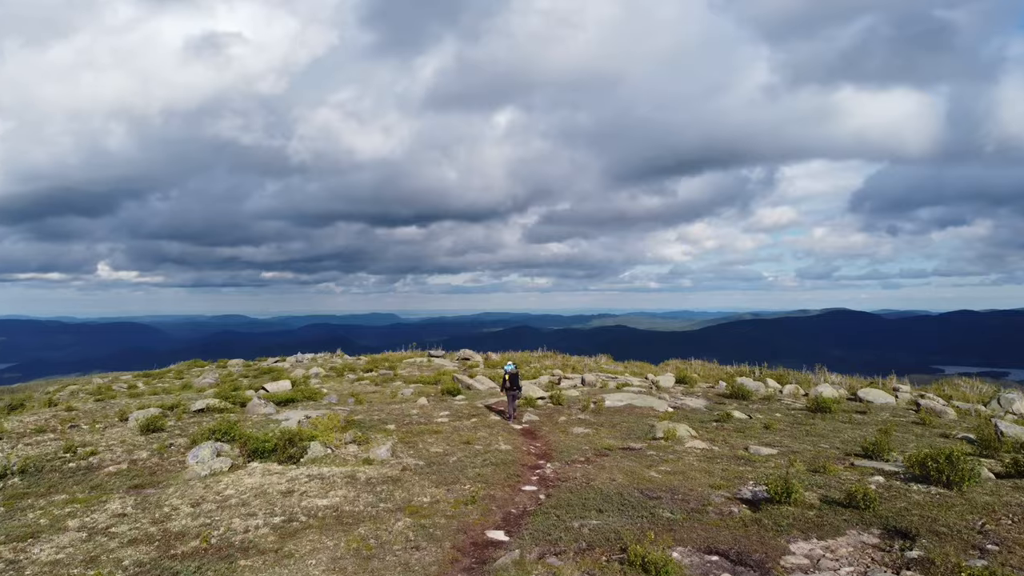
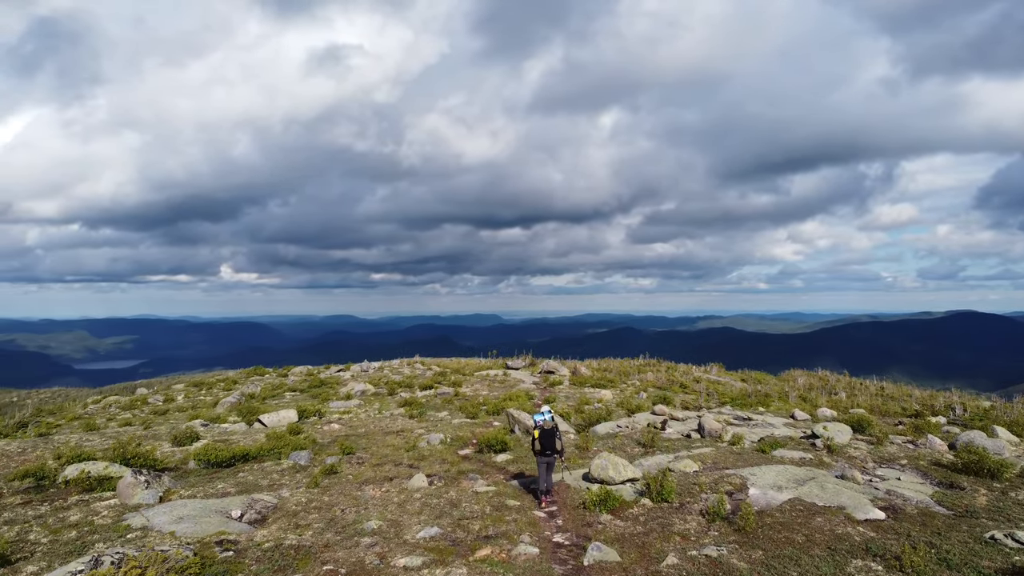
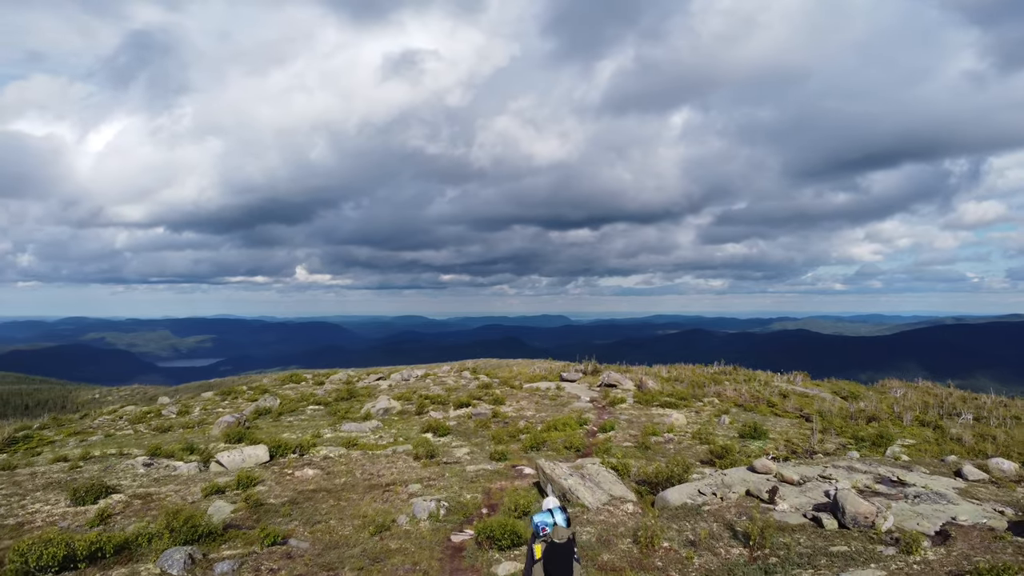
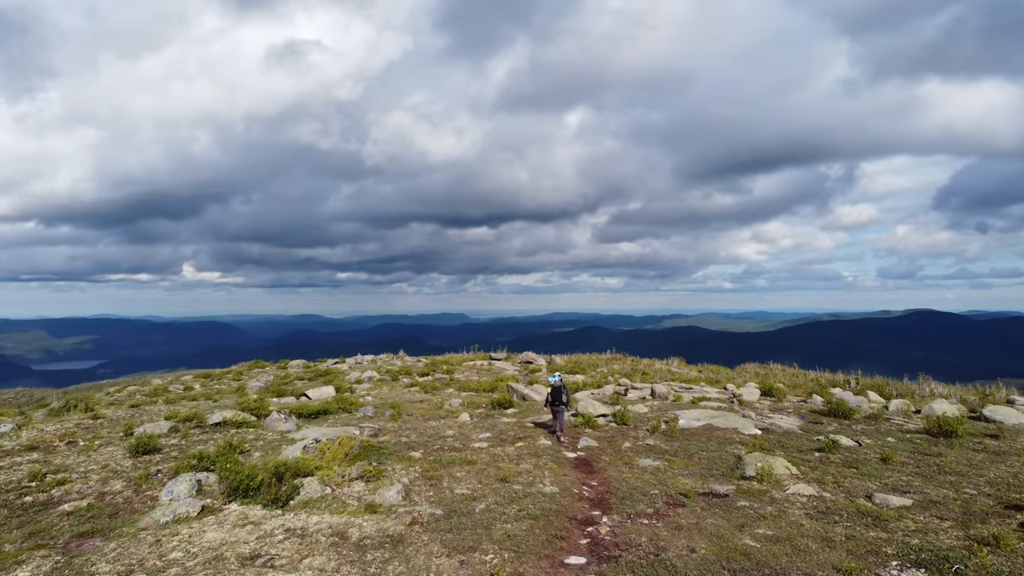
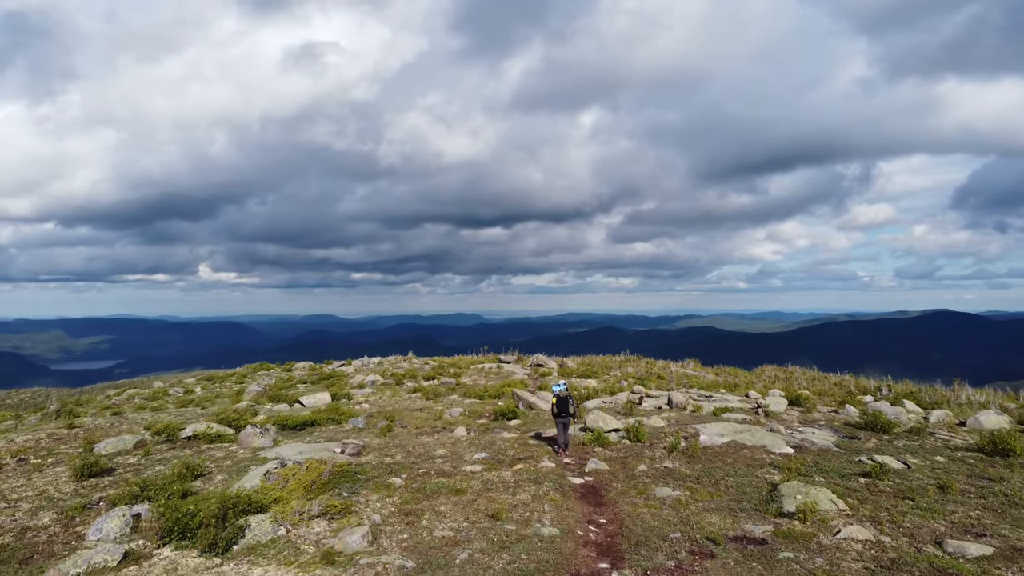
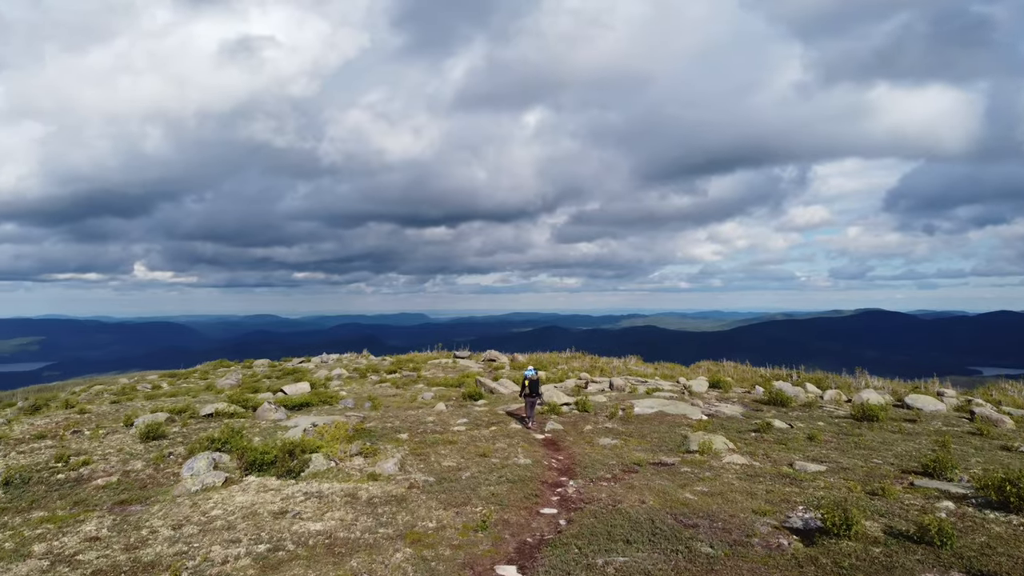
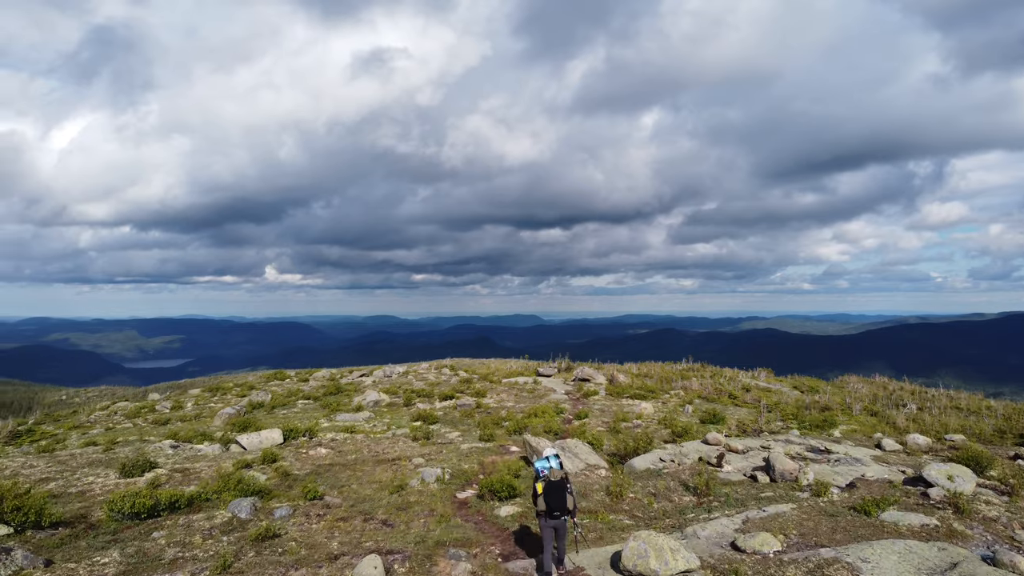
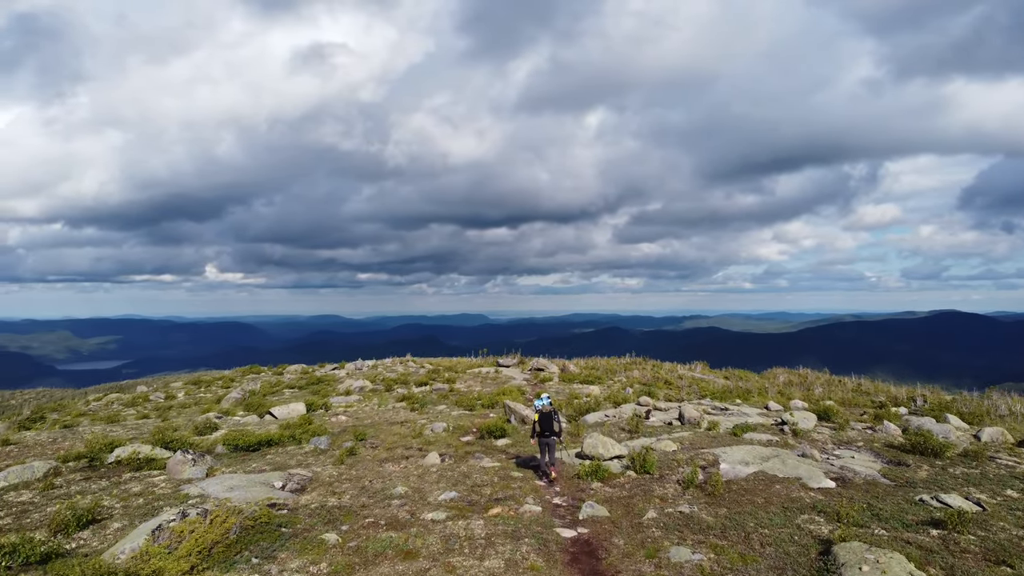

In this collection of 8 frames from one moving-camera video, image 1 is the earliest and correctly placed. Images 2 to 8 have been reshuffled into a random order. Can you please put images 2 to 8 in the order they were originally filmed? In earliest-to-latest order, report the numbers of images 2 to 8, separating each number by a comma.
6, 4, 5, 8, 2, 7, 3
